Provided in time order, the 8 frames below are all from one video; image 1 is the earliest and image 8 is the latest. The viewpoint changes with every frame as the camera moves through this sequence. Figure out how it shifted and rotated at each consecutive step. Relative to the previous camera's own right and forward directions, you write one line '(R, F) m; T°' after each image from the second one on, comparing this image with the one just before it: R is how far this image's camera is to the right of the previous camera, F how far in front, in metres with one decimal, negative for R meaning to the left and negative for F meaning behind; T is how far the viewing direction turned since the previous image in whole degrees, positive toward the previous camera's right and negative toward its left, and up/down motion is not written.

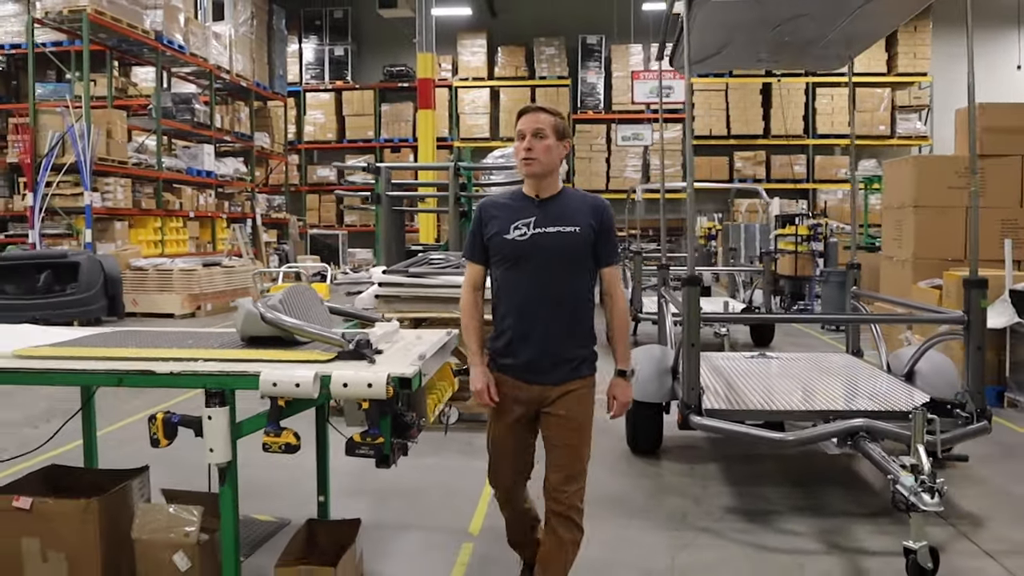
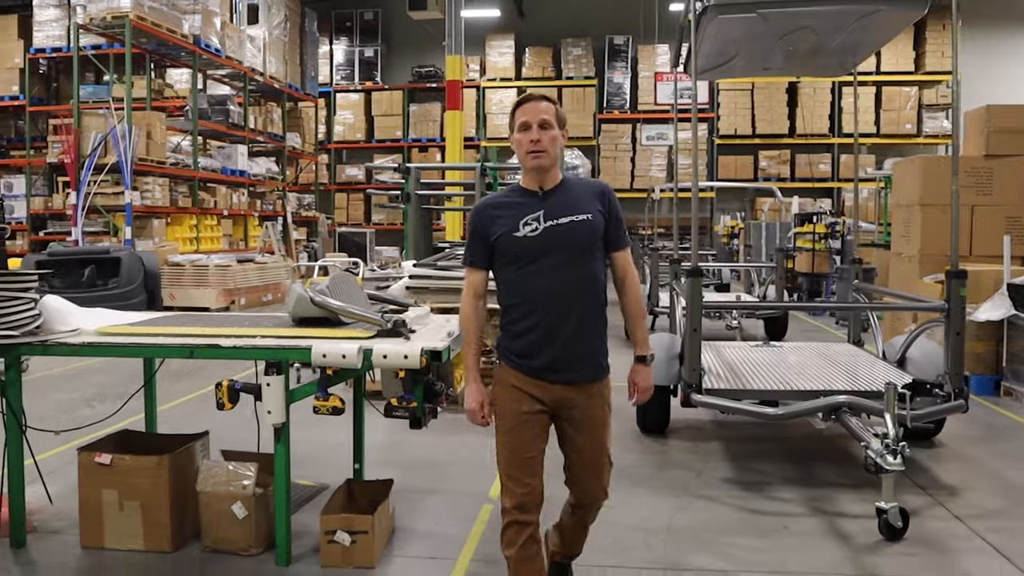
(0.0, -0.4) m; -1°
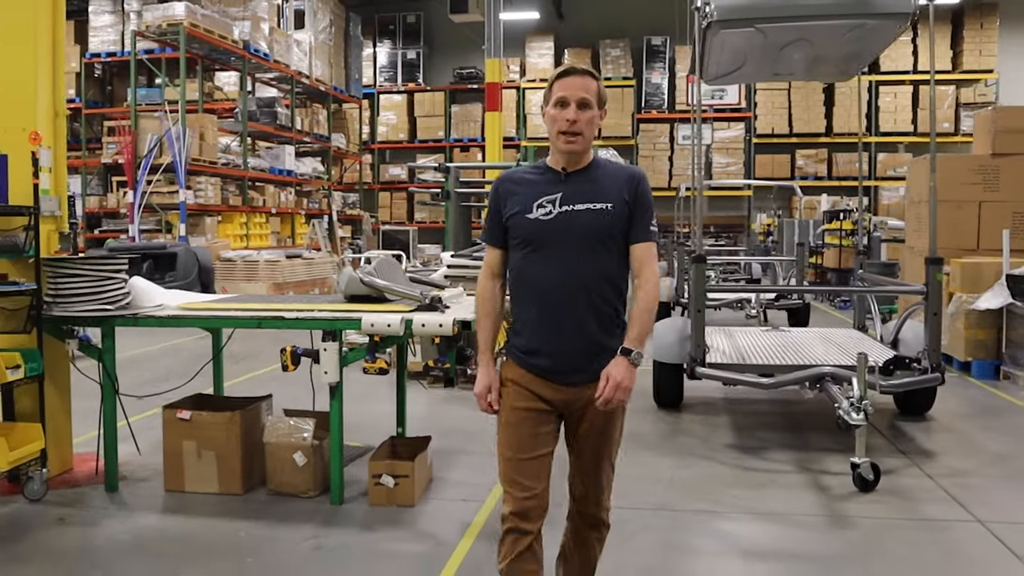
(+0.1, -0.5) m; -2°
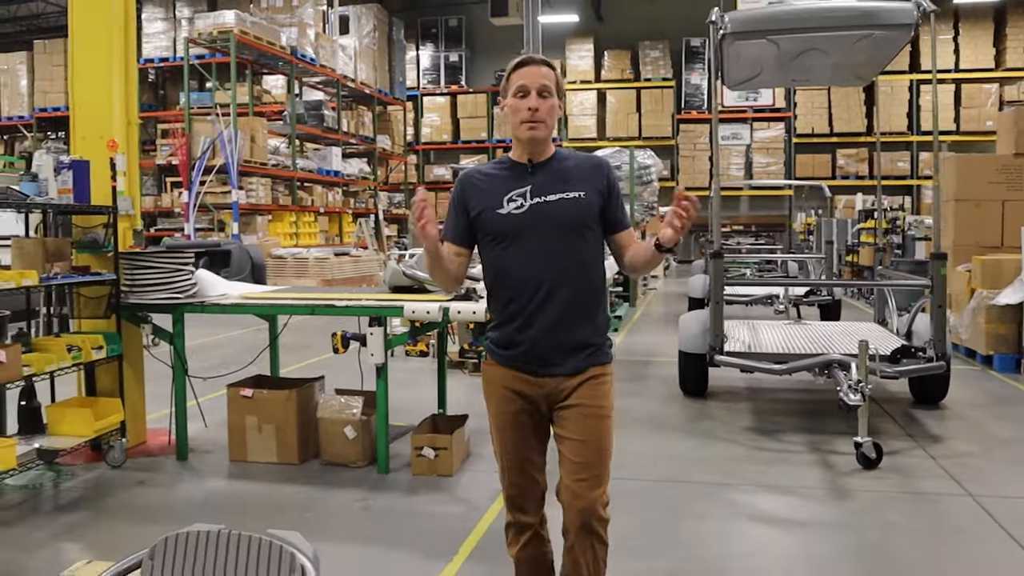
(+0.1, -0.4) m; -2°
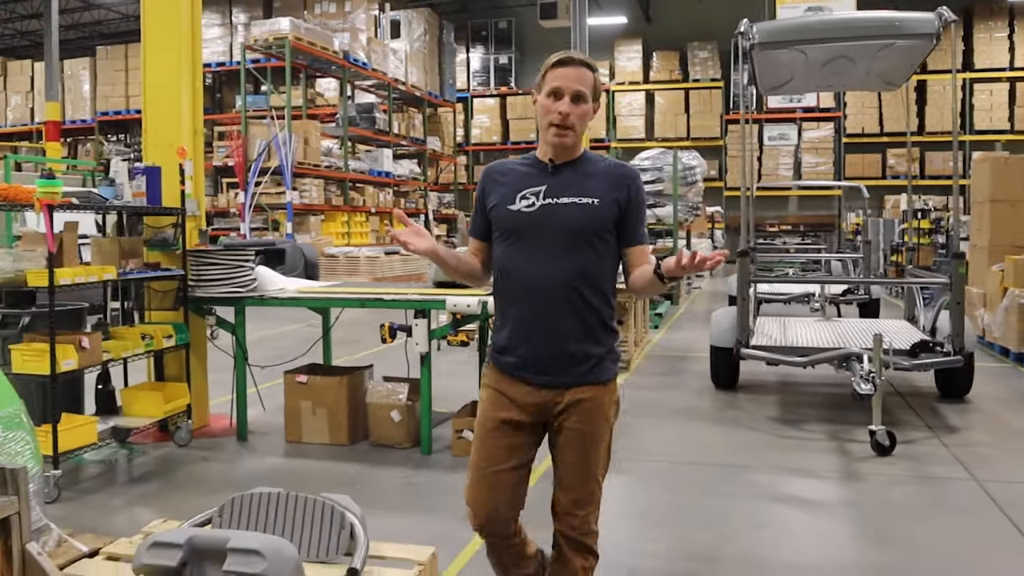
(+0.1, -0.3) m; -3°
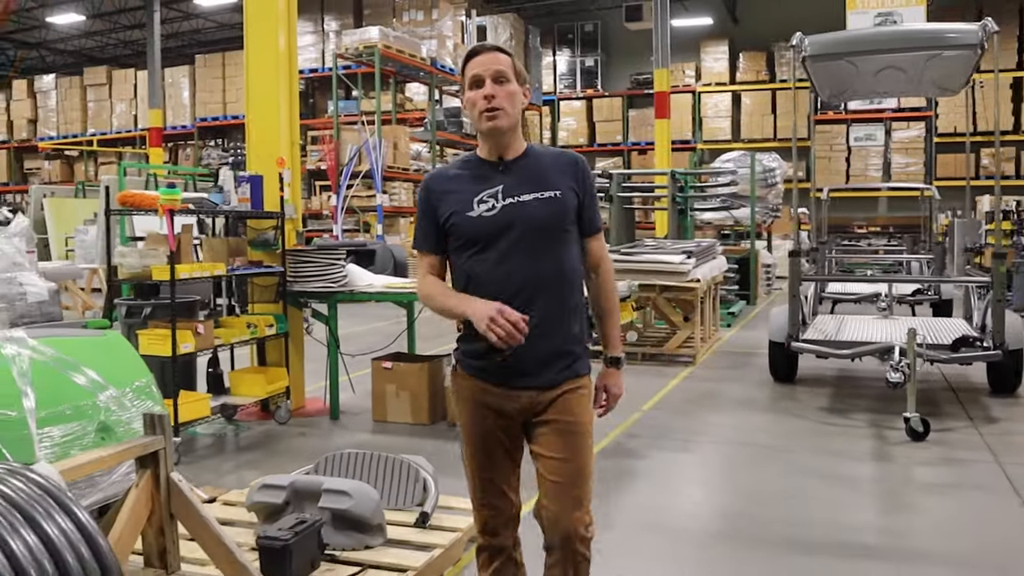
(+0.1, -0.4) m; -5°
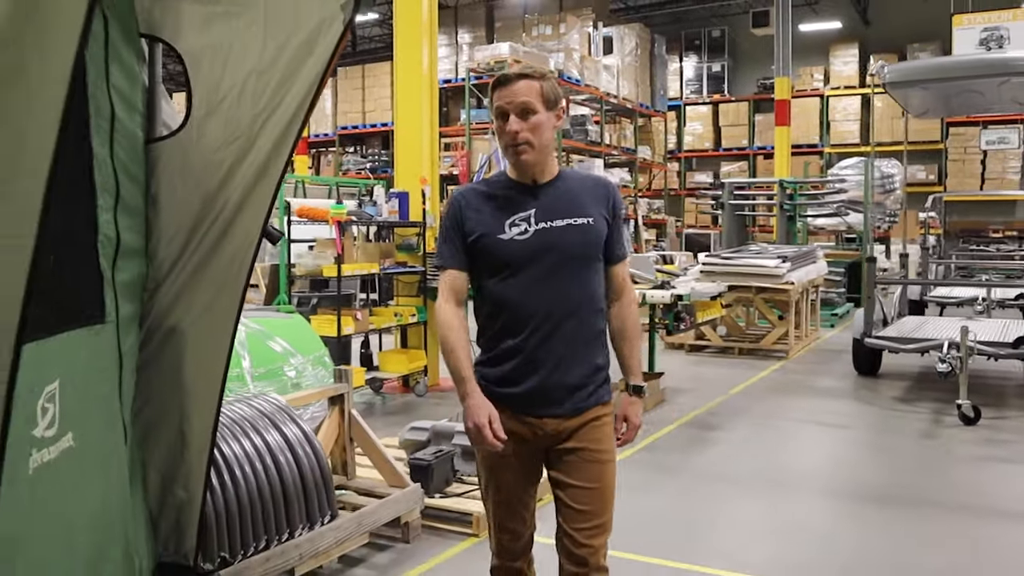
(+0.1, -0.8) m; -7°
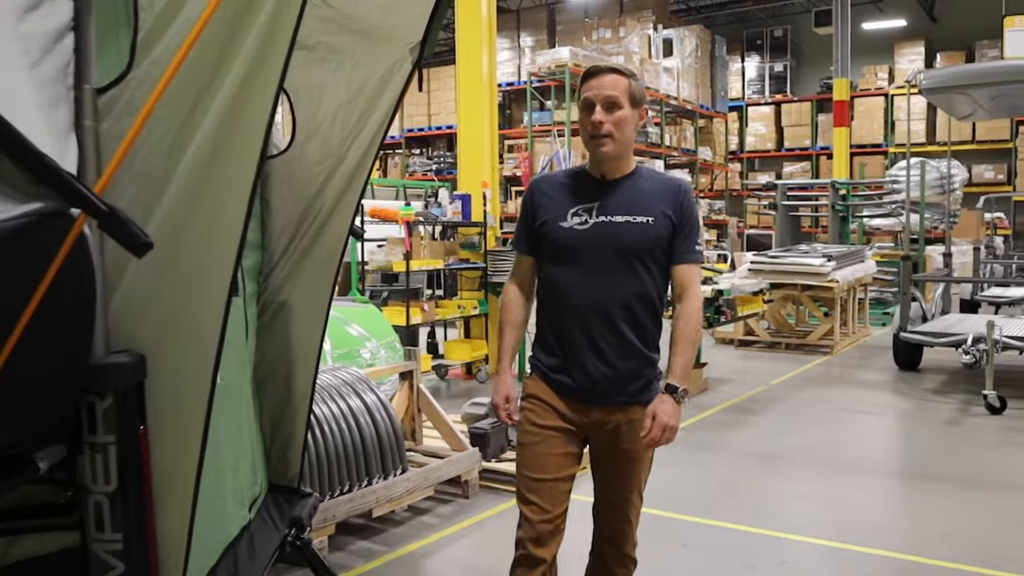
(+0.1, -0.5) m; -3°
